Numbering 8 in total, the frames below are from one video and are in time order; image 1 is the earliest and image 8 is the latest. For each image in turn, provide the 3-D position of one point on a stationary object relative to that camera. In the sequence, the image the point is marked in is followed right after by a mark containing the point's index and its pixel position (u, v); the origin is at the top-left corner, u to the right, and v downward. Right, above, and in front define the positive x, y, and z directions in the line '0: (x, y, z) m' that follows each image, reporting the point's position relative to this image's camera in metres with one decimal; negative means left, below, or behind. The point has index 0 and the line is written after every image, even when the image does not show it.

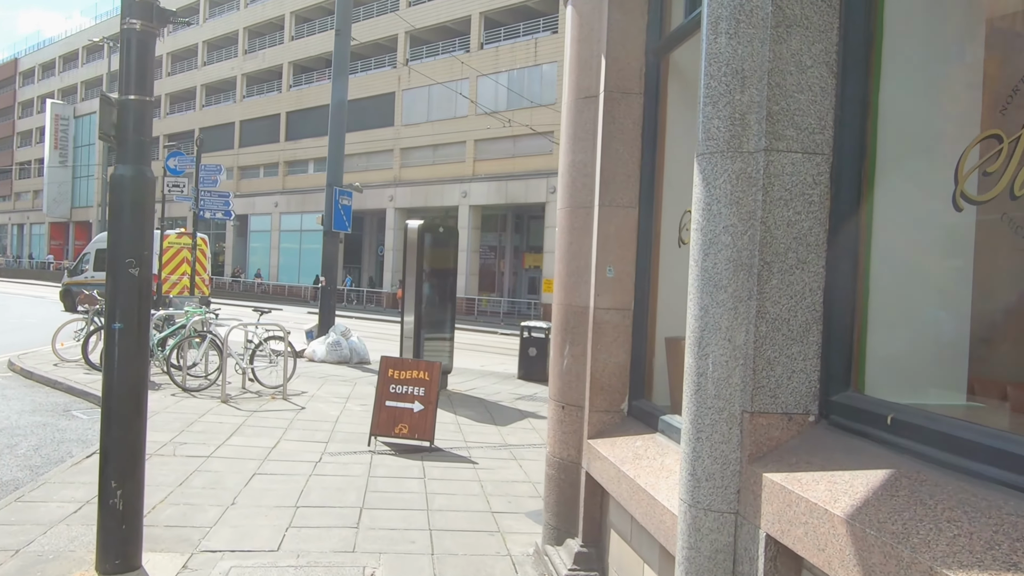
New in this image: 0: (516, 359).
0: (+0.1, -1.5, +16.0) m
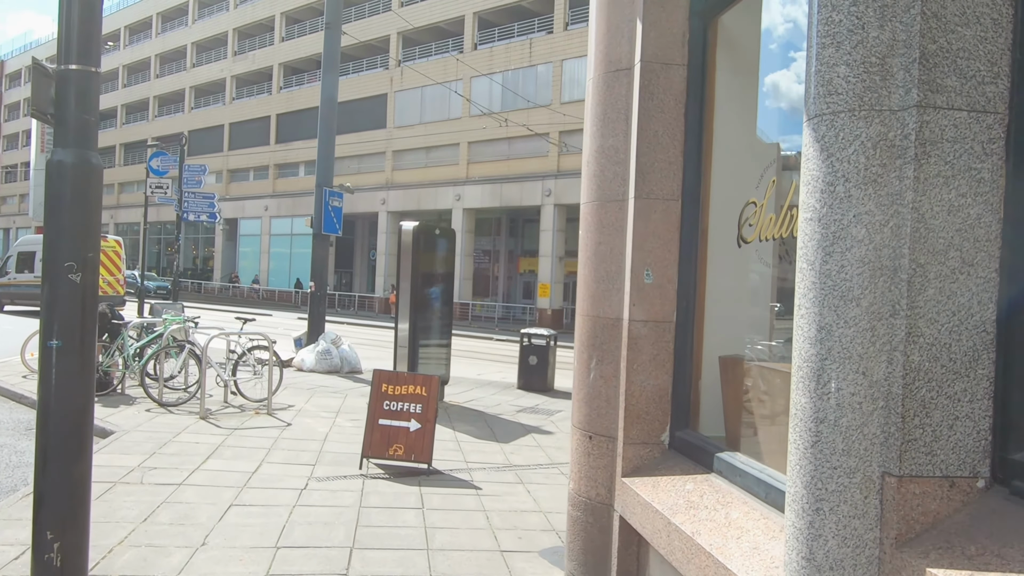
0: (0.0, -1.6, +15.4) m
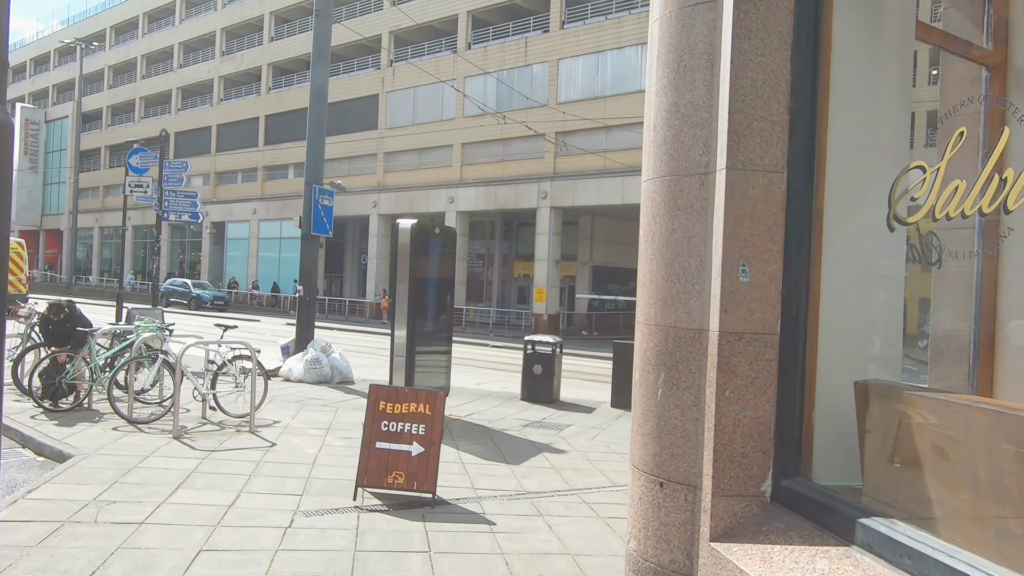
0: (0.0, -1.7, +14.6) m
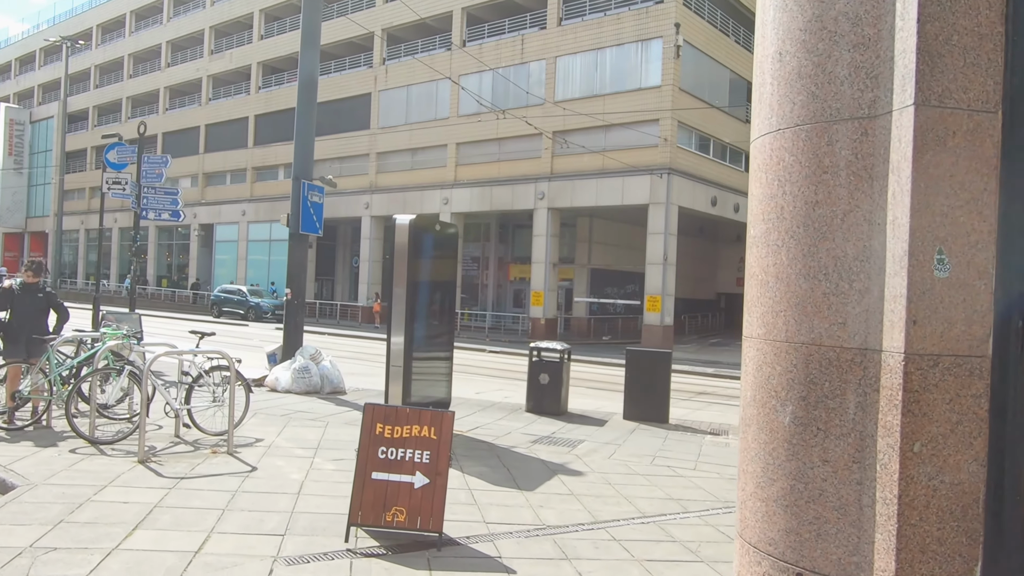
0: (0.0, -1.7, +13.8) m
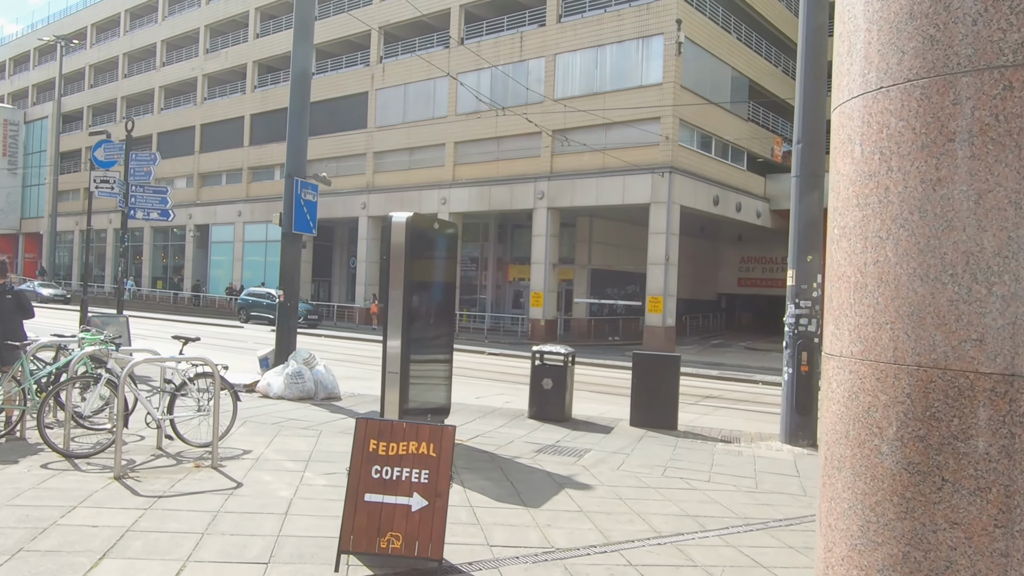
0: (+0.1, -1.7, +13.4) m
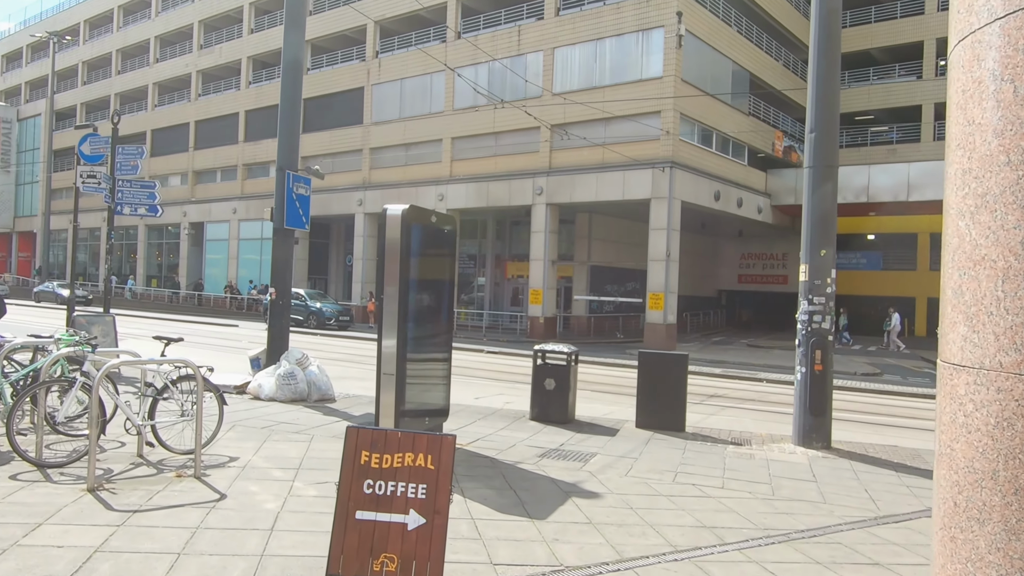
0: (+0.1, -1.7, +13.0) m
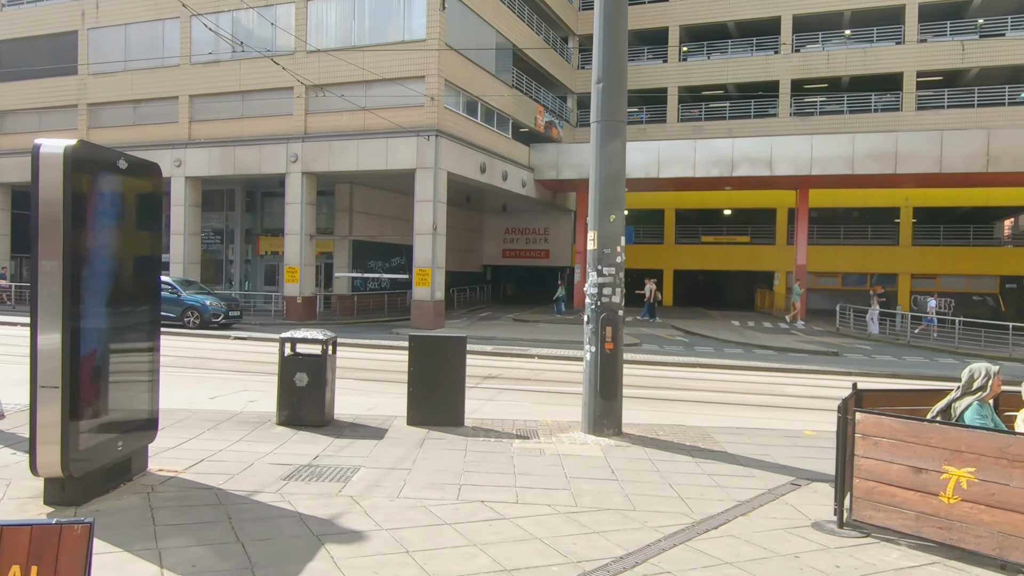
0: (-3.5, -1.3, +11.0) m
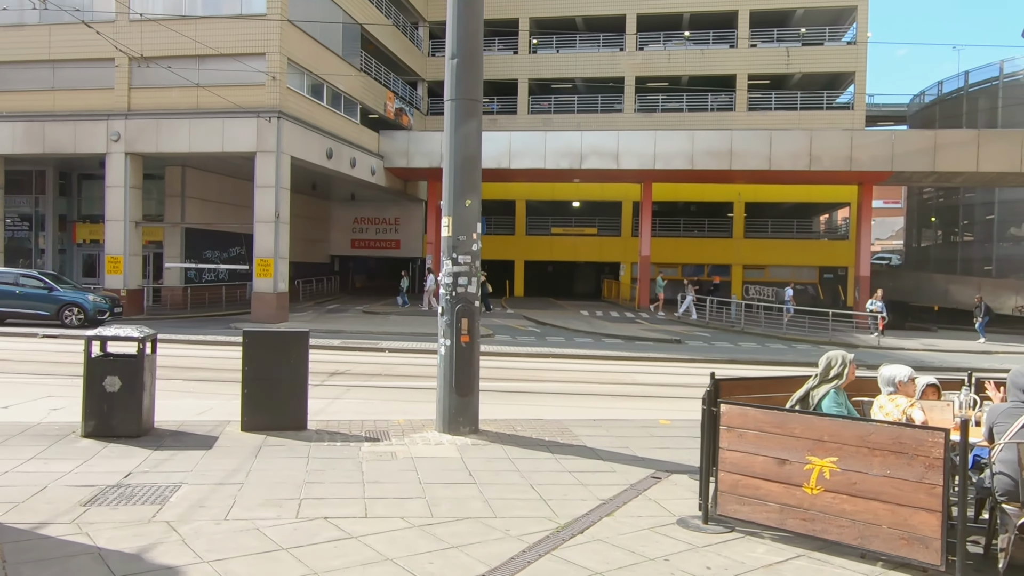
0: (-5.4, -1.2, +9.6) m
